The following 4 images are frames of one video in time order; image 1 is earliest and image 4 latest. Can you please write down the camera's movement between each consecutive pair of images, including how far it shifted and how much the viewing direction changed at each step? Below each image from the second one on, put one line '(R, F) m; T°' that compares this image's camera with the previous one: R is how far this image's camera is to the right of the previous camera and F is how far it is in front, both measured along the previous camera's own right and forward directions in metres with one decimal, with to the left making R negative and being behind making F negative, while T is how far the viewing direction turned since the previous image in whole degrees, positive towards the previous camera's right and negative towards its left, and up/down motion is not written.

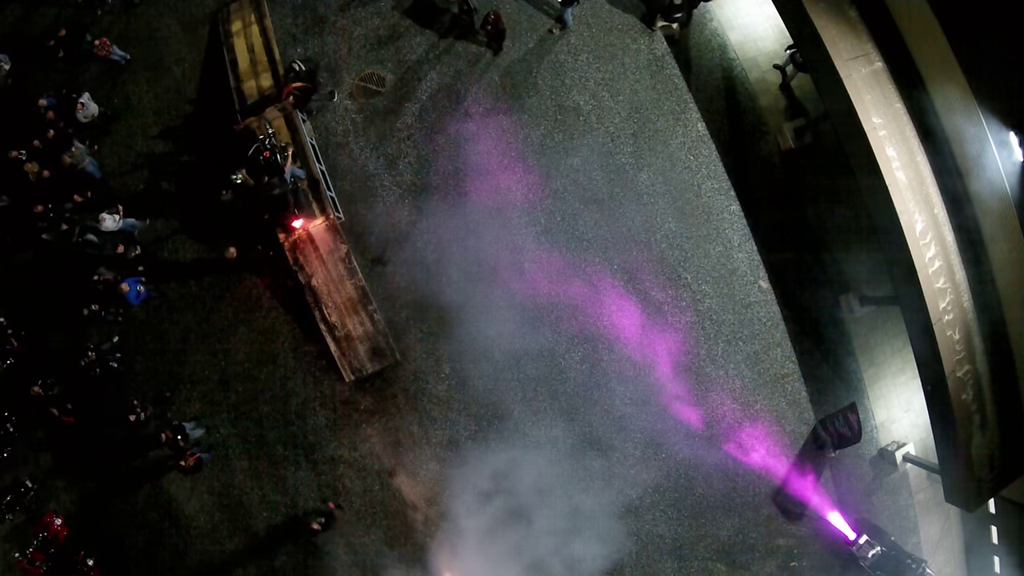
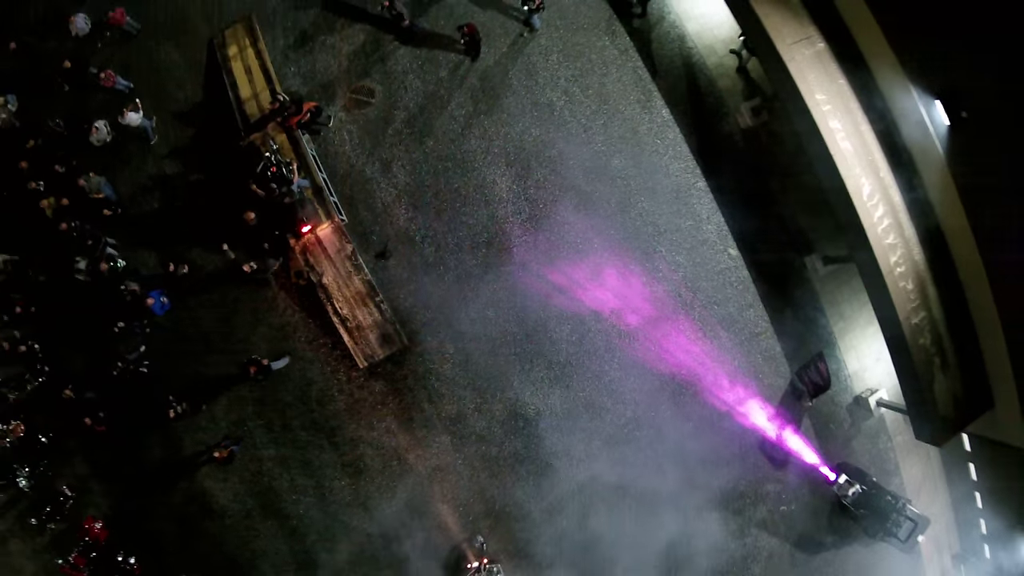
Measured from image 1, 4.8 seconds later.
(+0.1, -1.1) m; 0°
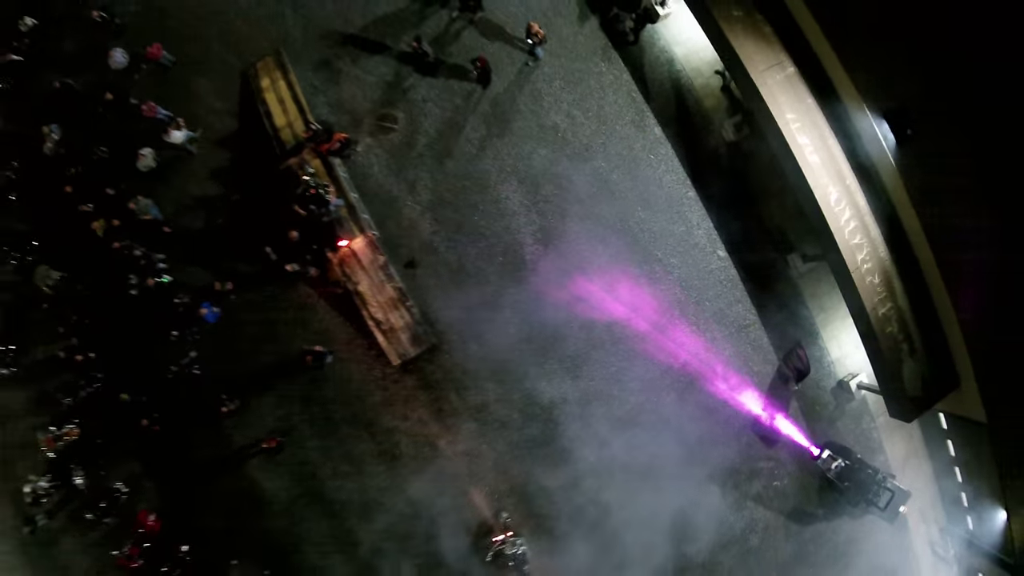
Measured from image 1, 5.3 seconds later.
(-0.3, -1.6) m; 0°
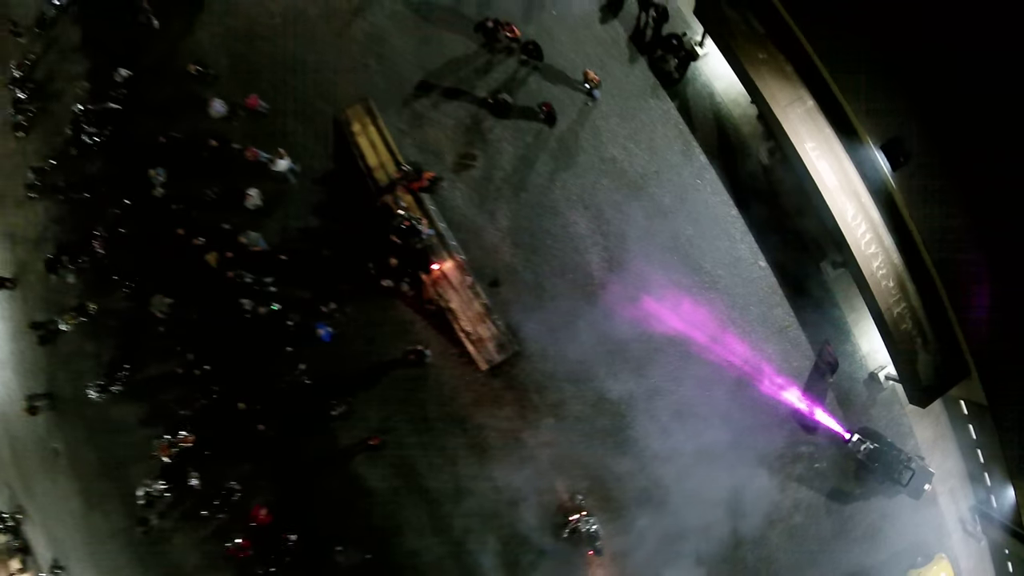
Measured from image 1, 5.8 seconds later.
(-1.3, -2.3) m; -2°
